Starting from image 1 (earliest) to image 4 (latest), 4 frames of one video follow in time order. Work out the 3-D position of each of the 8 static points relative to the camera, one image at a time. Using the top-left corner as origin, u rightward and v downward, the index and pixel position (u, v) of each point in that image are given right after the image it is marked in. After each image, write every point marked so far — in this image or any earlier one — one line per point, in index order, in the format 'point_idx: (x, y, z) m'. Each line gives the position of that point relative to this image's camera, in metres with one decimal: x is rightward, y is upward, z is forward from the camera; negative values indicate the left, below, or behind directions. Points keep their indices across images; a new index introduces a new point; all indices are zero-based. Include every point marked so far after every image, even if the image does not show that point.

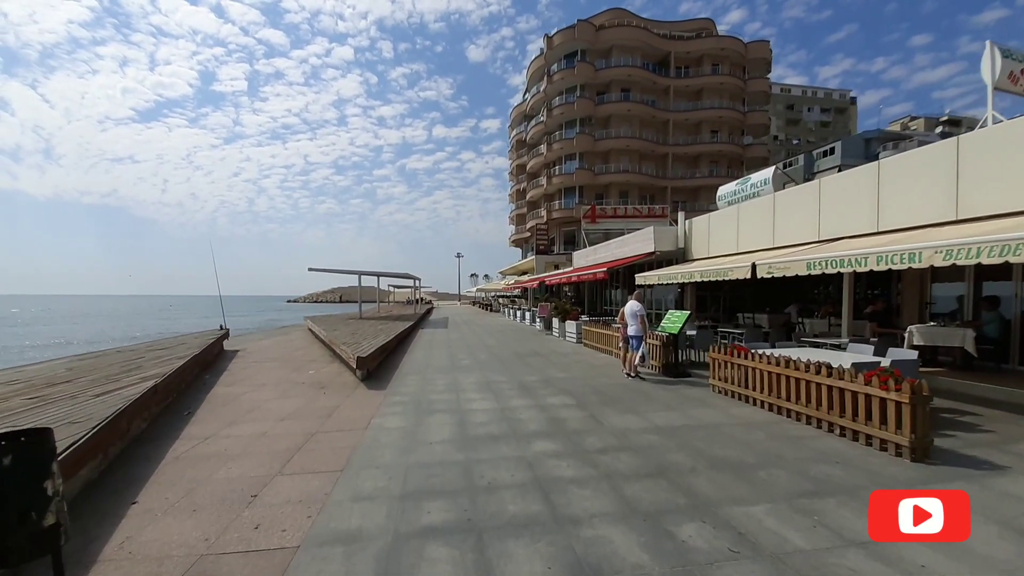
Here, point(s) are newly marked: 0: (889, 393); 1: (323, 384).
0: (+4.4, -1.2, +5.1) m
1: (-3.9, -2.0, +9.1) m
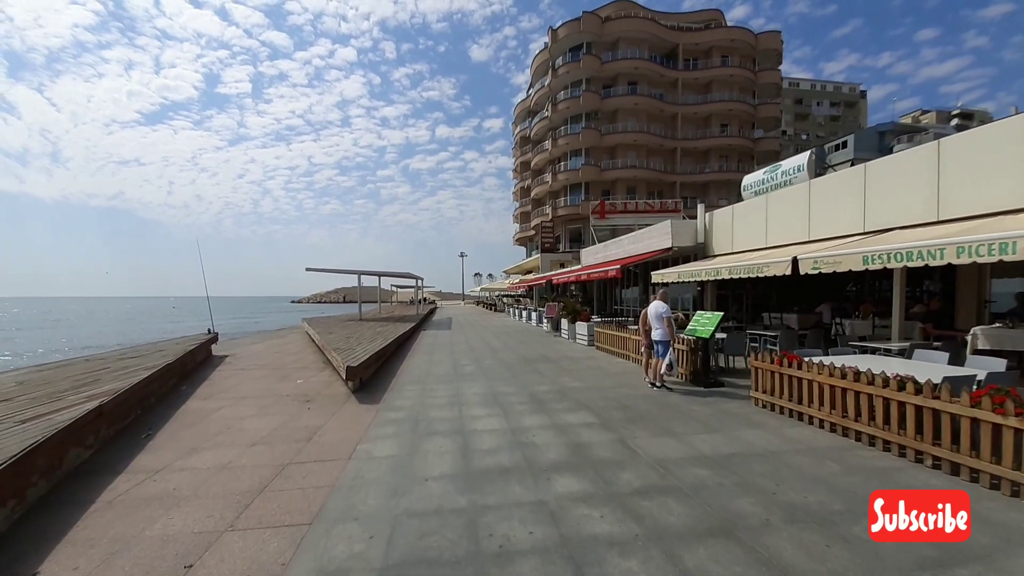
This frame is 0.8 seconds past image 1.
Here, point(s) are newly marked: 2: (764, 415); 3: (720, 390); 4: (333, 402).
0: (+4.5, -1.2, +4.0) m
1: (-3.7, -2.0, +8.1) m
2: (+3.7, -1.9, +6.5) m
3: (+3.8, -1.9, +8.1) m
4: (-3.1, -2.0, +7.7) m
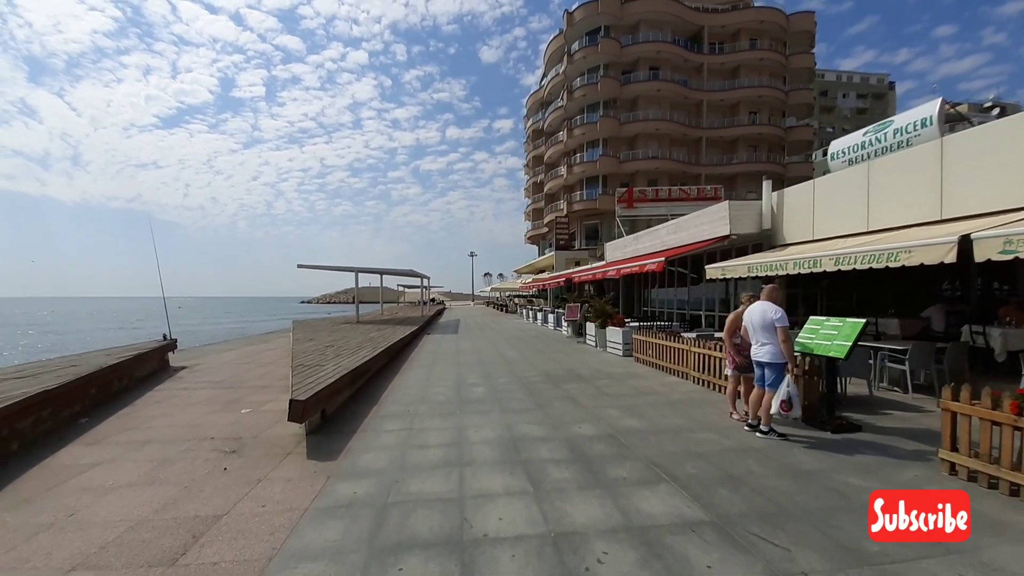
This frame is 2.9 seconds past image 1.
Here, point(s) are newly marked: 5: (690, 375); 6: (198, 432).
0: (+4.8, -1.1, +1.2) m
1: (-3.4, -1.9, +5.5) m
2: (+4.0, -1.8, +3.7) m
3: (+4.2, -1.8, +5.3) m
4: (-2.8, -1.9, +5.1) m
5: (+3.5, -1.7, +8.3) m
6: (-4.3, -2.0, +6.1) m
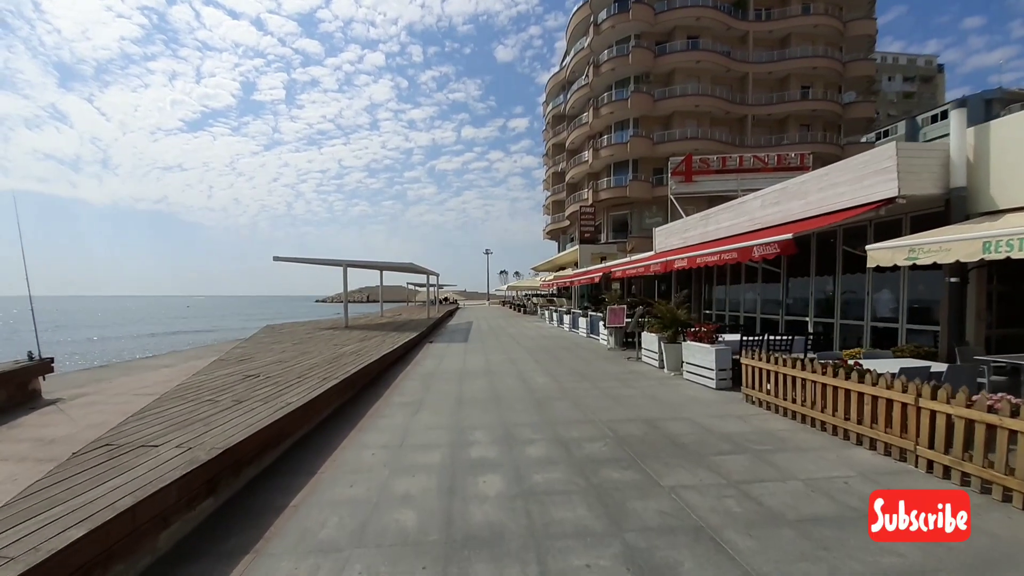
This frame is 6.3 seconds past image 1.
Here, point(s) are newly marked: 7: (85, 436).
0: (+5.0, -1.0, -3.1) m
1: (-3.0, -1.9, +1.4) m
2: (+4.3, -1.7, -0.6) m
3: (+4.5, -1.7, +1.0) m
4: (-2.4, -1.8, +1.0) m
5: (+3.9, -1.6, +4.1) m
6: (-4.0, -1.9, +2.1) m
7: (-5.7, -2.0, +5.9) m
